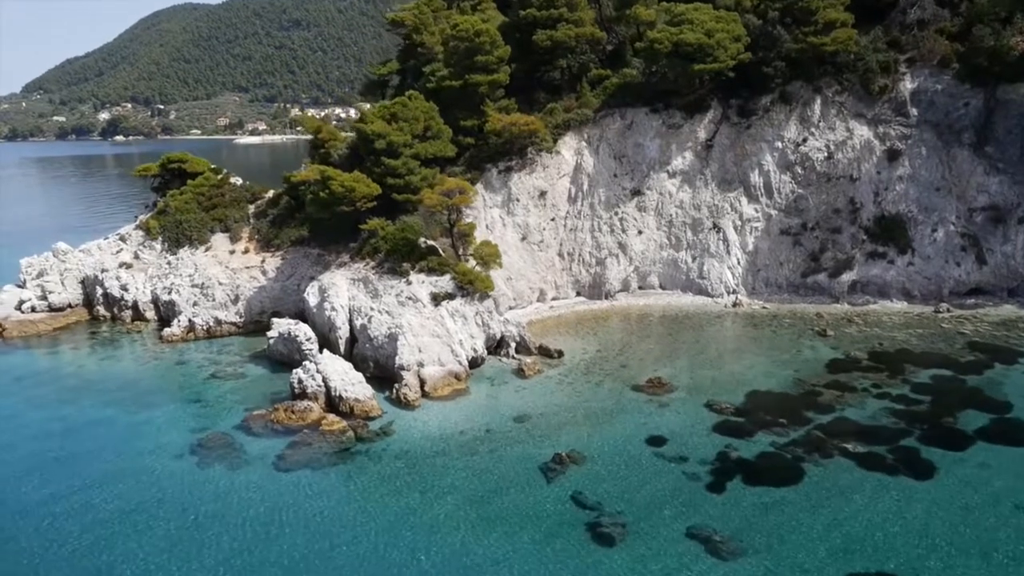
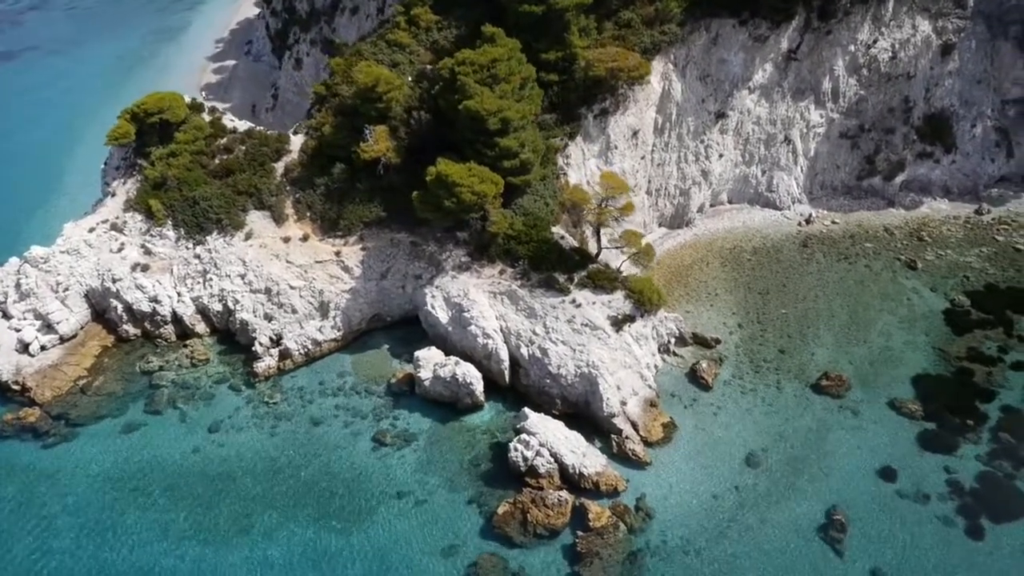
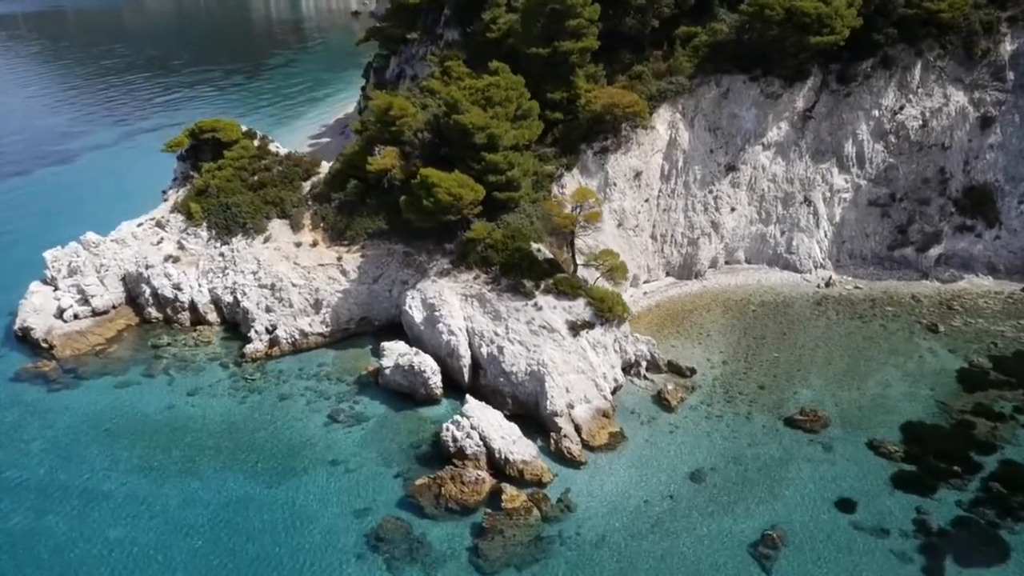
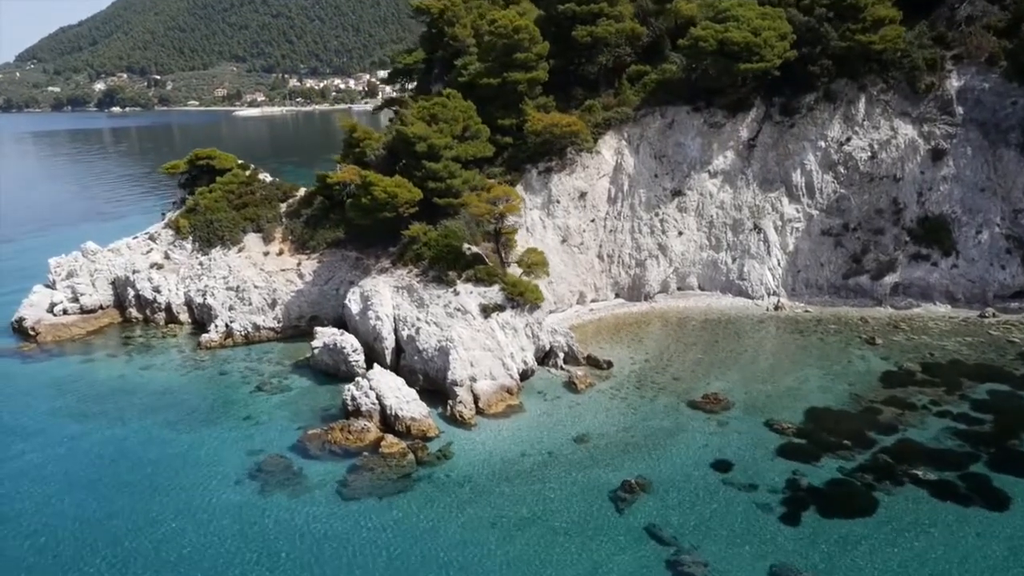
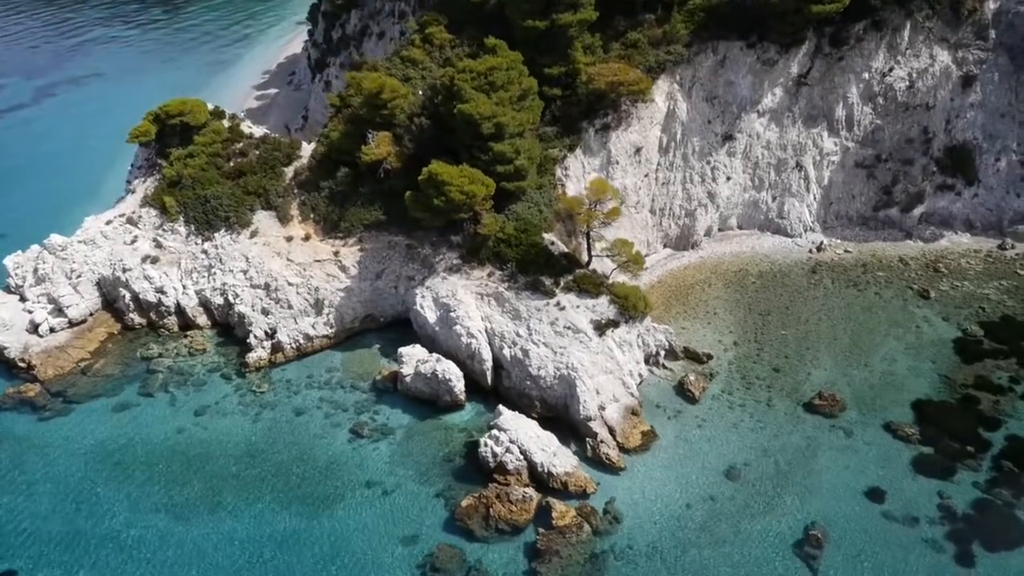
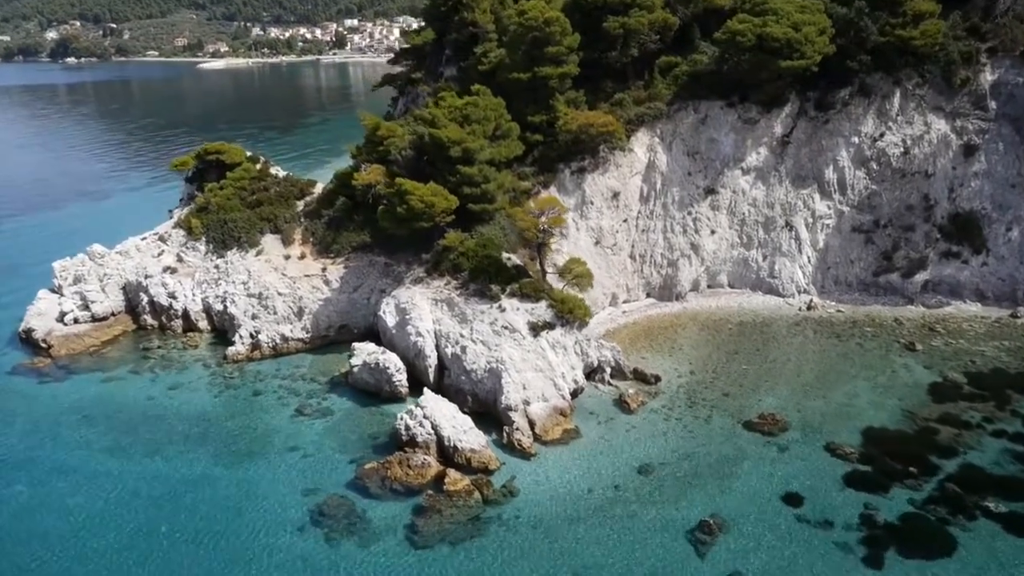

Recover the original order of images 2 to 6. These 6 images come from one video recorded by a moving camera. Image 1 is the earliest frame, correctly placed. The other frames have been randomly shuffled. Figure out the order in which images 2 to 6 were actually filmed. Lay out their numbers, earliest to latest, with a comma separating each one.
4, 6, 3, 5, 2
